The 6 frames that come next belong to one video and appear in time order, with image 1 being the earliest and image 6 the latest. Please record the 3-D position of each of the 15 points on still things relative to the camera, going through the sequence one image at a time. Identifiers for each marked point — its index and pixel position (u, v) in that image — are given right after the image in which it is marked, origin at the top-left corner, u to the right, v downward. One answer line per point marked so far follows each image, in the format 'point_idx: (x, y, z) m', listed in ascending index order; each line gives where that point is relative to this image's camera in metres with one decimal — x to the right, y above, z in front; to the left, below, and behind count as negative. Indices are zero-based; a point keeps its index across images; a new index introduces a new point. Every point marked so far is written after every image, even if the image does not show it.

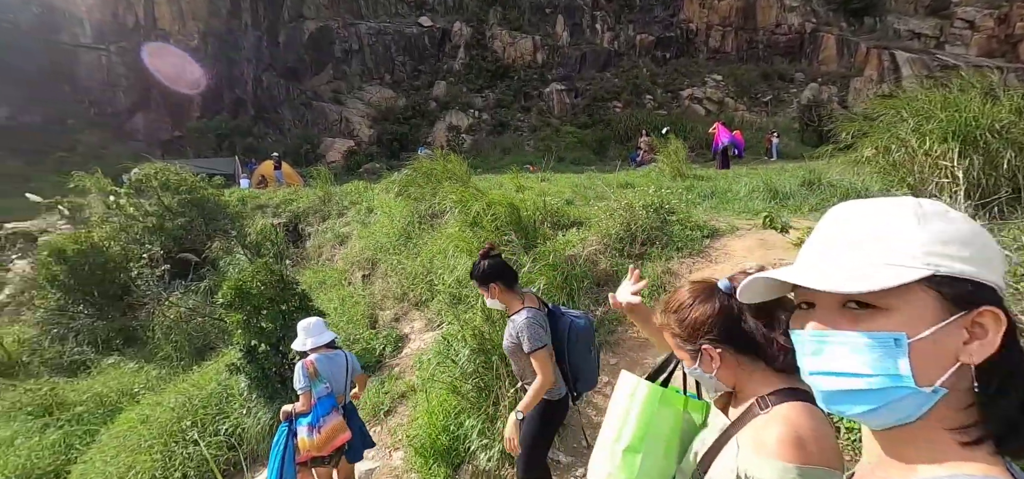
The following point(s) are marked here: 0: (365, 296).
0: (-1.7, -0.6, +5.5) m
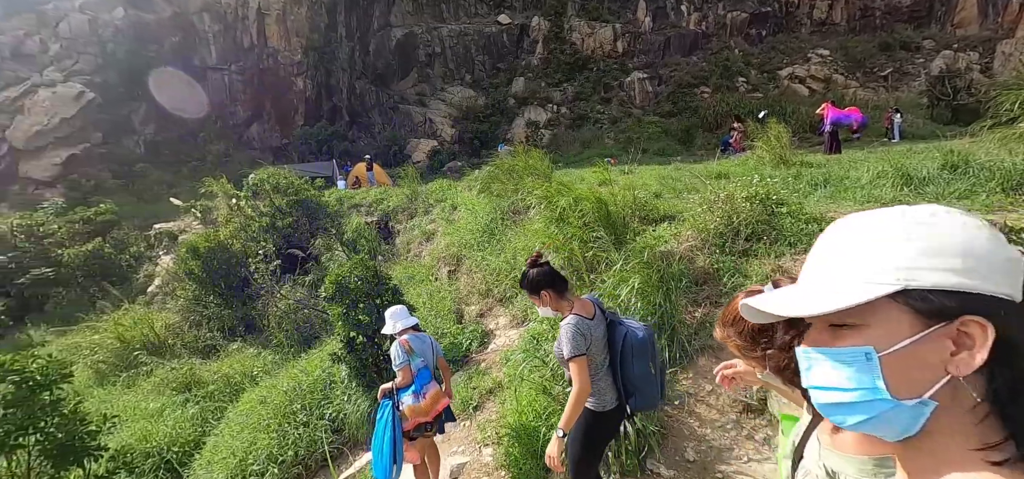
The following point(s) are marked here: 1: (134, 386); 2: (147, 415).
0: (-0.7, -0.6, +5.6) m
1: (-5.8, -2.2, +7.1) m
2: (-4.7, -2.2, +6.0) m
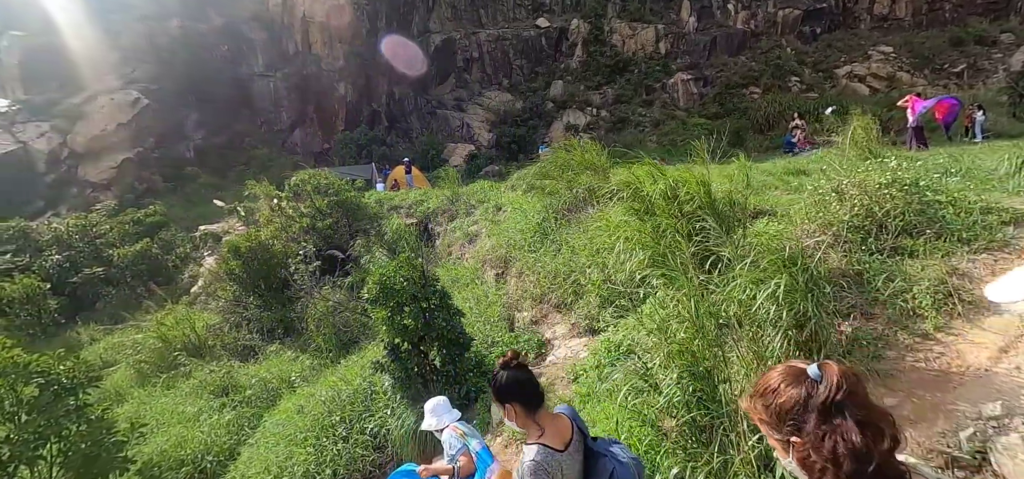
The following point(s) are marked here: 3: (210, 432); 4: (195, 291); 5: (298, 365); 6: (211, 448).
0: (-0.1, -0.6, +5.2) m
1: (-5.1, -2.2, +7.0) m
2: (-4.0, -2.2, +5.8) m
3: (-3.4, -2.2, +5.2) m
4: (-6.8, -1.1, +10.0) m
5: (-2.9, -1.7, +6.3) m
6: (-3.2, -2.2, +5.0) m
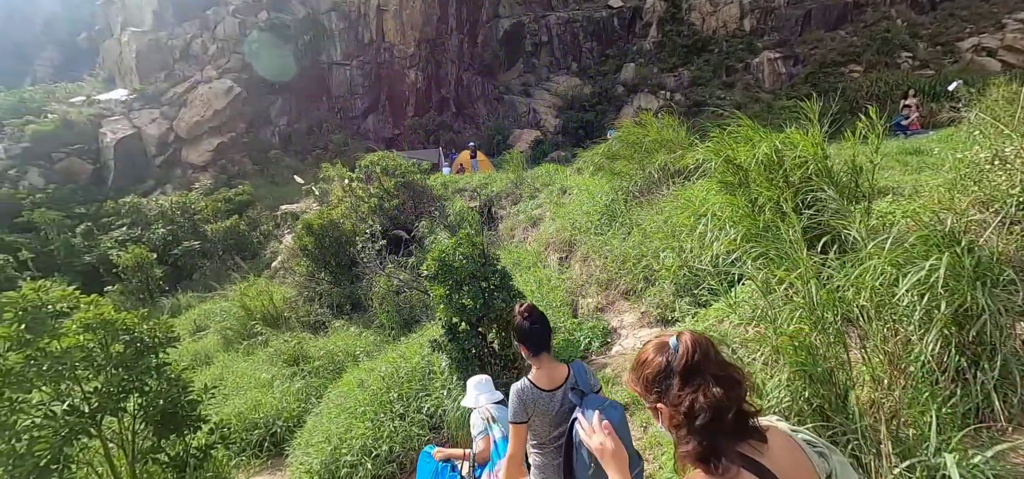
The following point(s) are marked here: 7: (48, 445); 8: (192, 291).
0: (+0.6, -0.4, +4.9) m
1: (-4.2, -1.8, +7.5) m
2: (-3.3, -1.9, +6.1) m
3: (-2.7, -1.9, +5.4) m
4: (-5.4, -0.6, +10.6) m
5: (-2.1, -1.4, +6.5) m
6: (-2.6, -1.9, +5.2) m
7: (-2.8, -1.2, +2.8) m
8: (-8.1, -1.3, +11.7) m
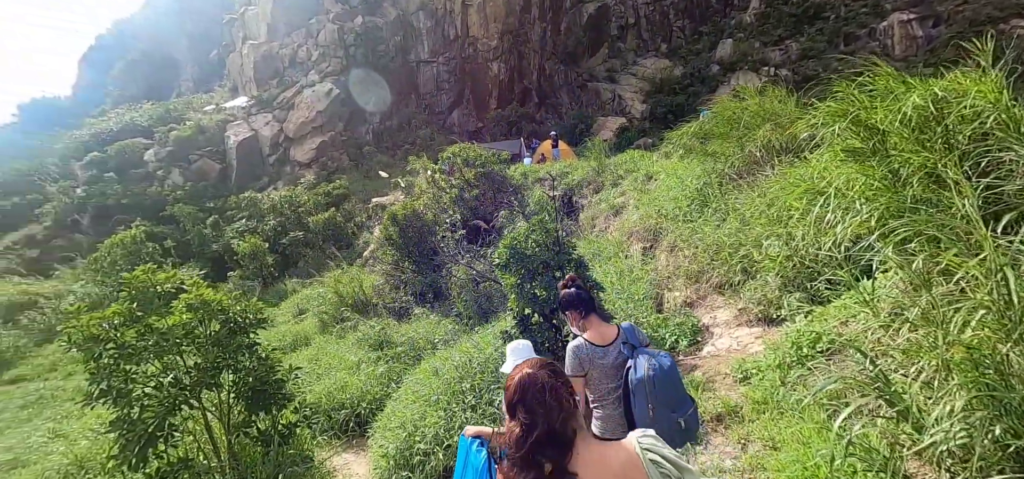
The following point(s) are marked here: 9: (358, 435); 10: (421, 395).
0: (+1.3, -0.3, +4.5) m
1: (-2.9, -1.6, +7.9) m
2: (-2.2, -1.7, +6.4) m
3: (-1.8, -1.7, +5.6) m
4: (-3.5, -0.4, +11.2) m
5: (-1.0, -1.3, +6.6) m
6: (-1.7, -1.8, +5.4) m
7: (-2.3, -1.1, +3.0) m
8: (-6.0, -1.1, +12.8) m
9: (-1.7, -2.1, +5.1) m
10: (-0.8, -1.4, +4.3) m
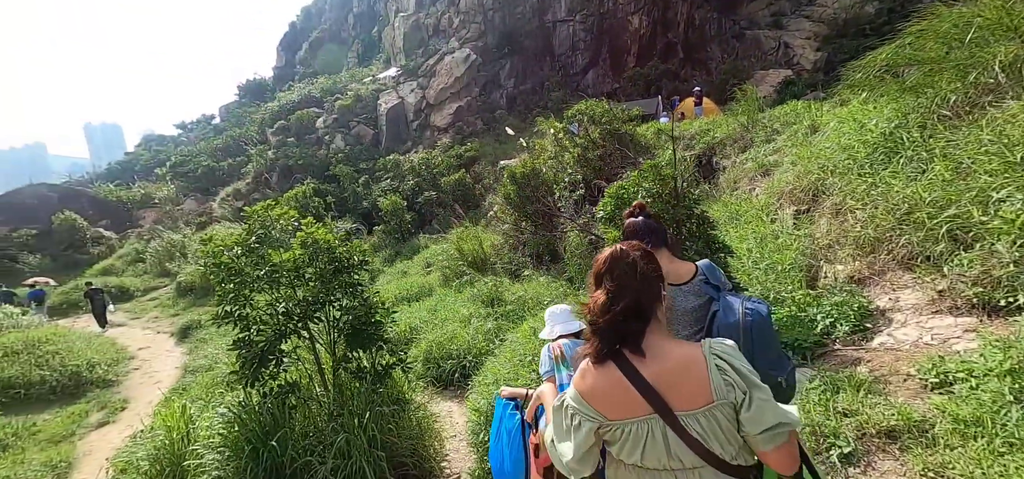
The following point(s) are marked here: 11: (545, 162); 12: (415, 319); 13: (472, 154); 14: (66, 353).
0: (+2.3, 0.0, +3.6) m
1: (-0.9, -0.9, +8.1) m
2: (-0.7, -1.1, +6.5) m
3: (-0.5, -1.2, +5.6) m
4: (-0.6, +0.6, +11.3) m
5: (+0.5, -0.7, +6.3) m
6: (-0.5, -1.3, +5.4) m
7: (-1.7, -0.7, +3.2) m
8: (-2.5, +0.2, +13.6) m
9: (-0.6, -1.6, +5.1) m
10: (+0.1, -1.0, +4.0) m
11: (+0.5, +1.4, +8.3) m
12: (-1.4, -1.2, +6.9) m
13: (-1.4, +3.0, +16.5) m
14: (-8.3, -2.1, +8.6) m
